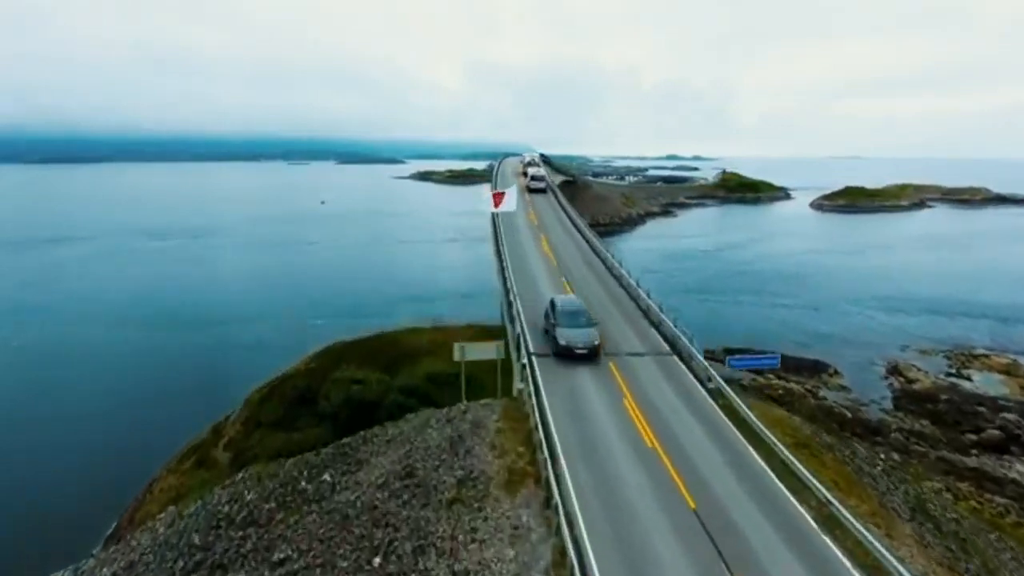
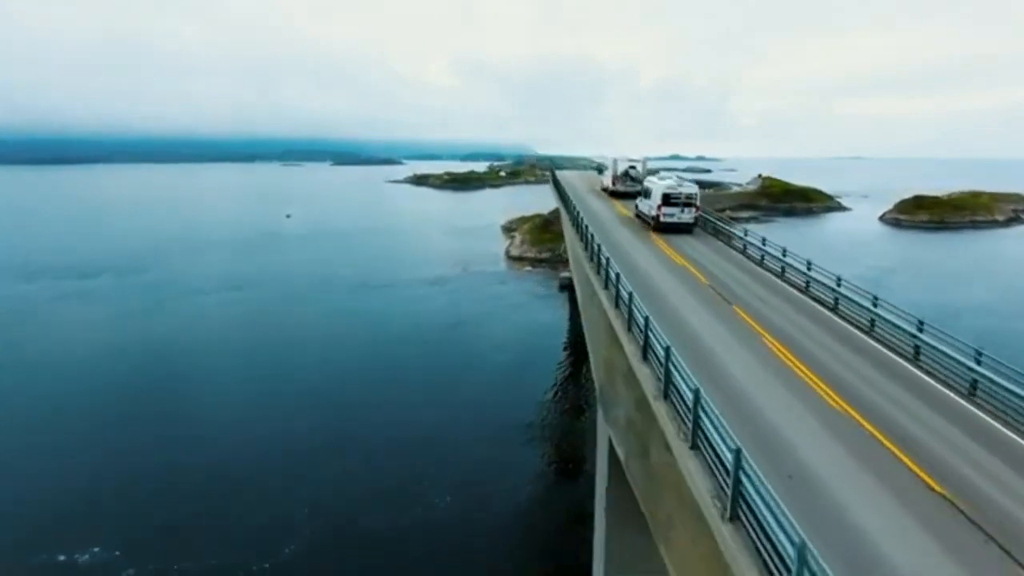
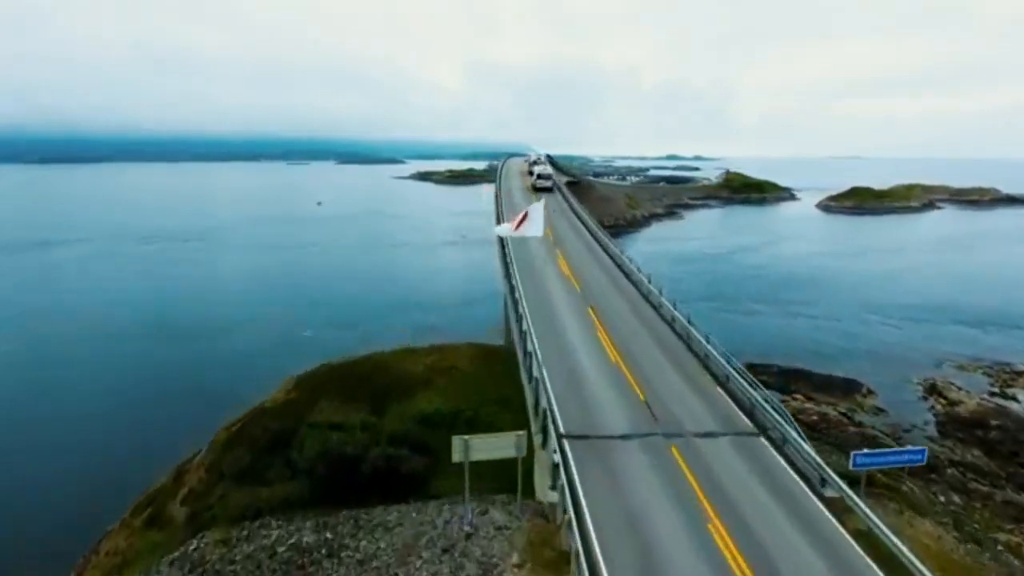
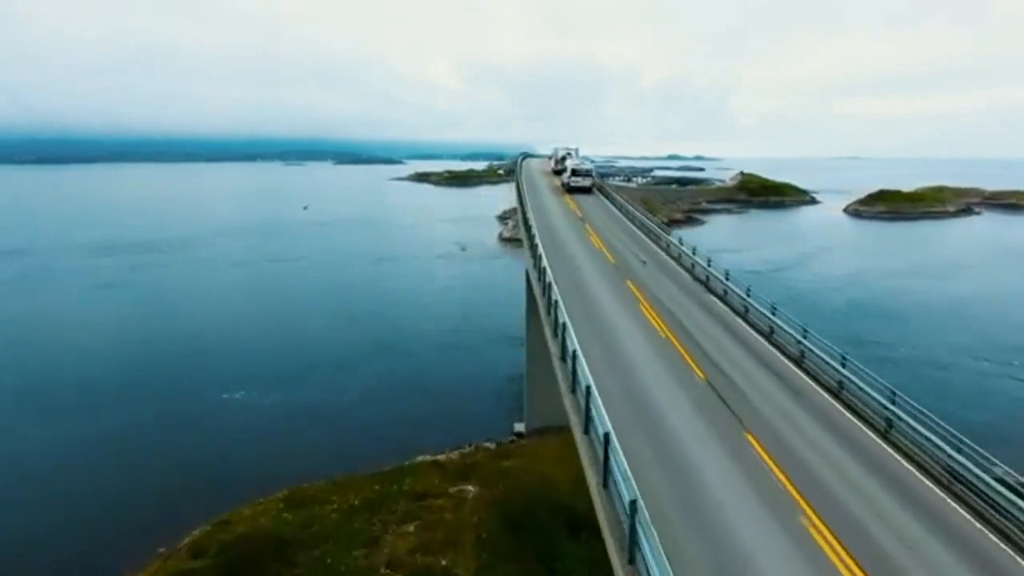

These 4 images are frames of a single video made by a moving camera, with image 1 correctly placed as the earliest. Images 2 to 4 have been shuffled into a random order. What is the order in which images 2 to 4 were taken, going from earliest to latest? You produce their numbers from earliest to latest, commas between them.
3, 4, 2
